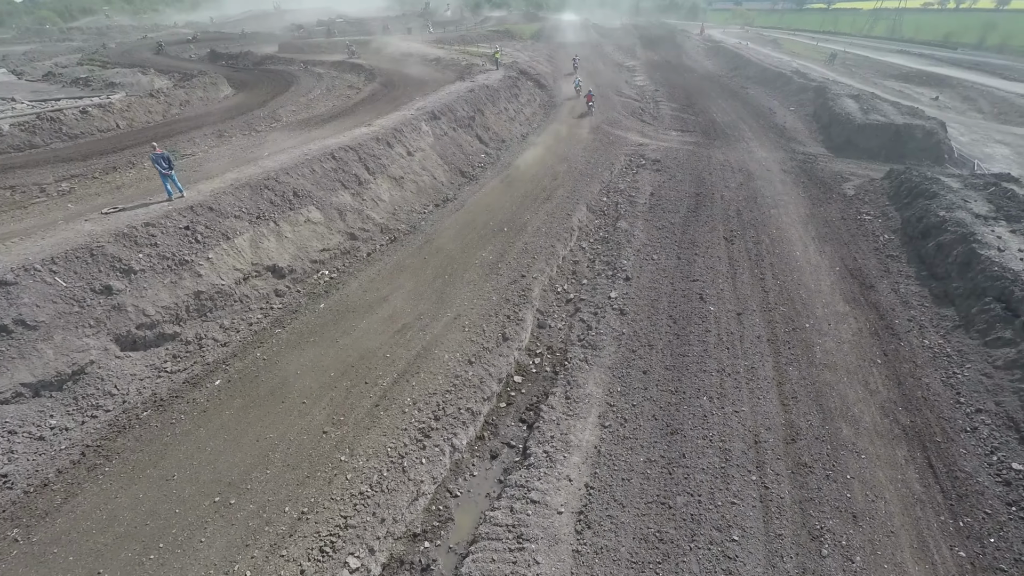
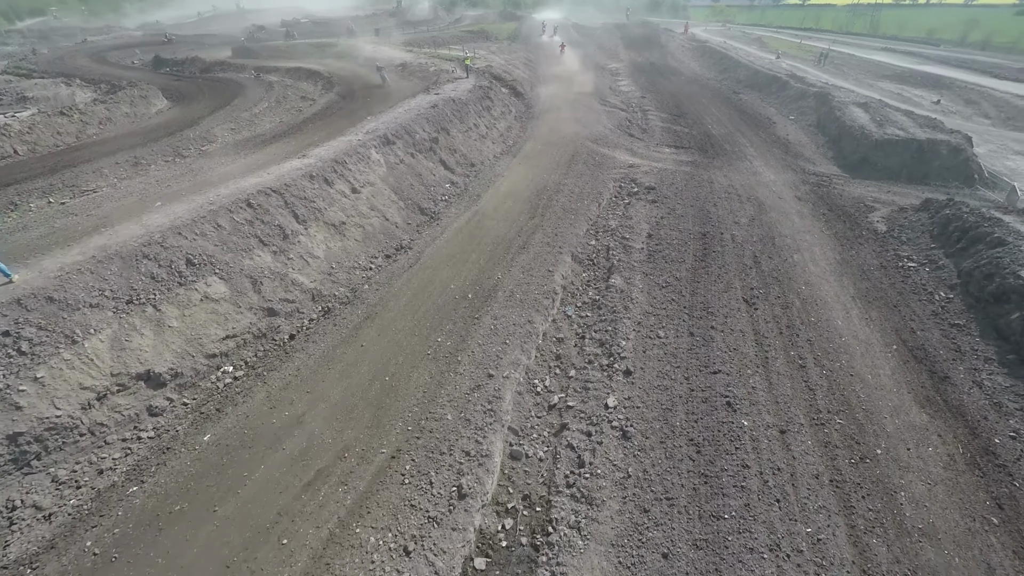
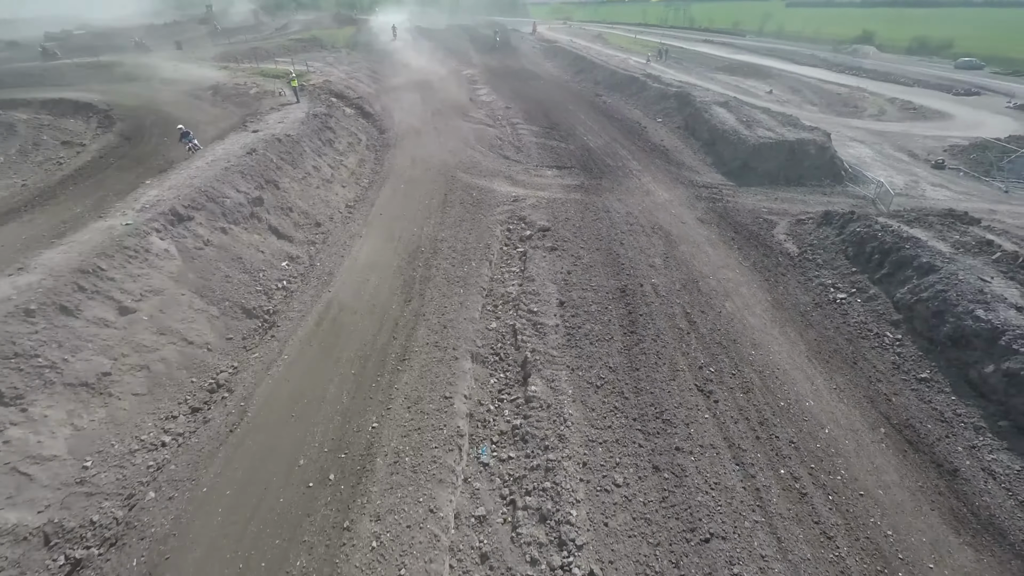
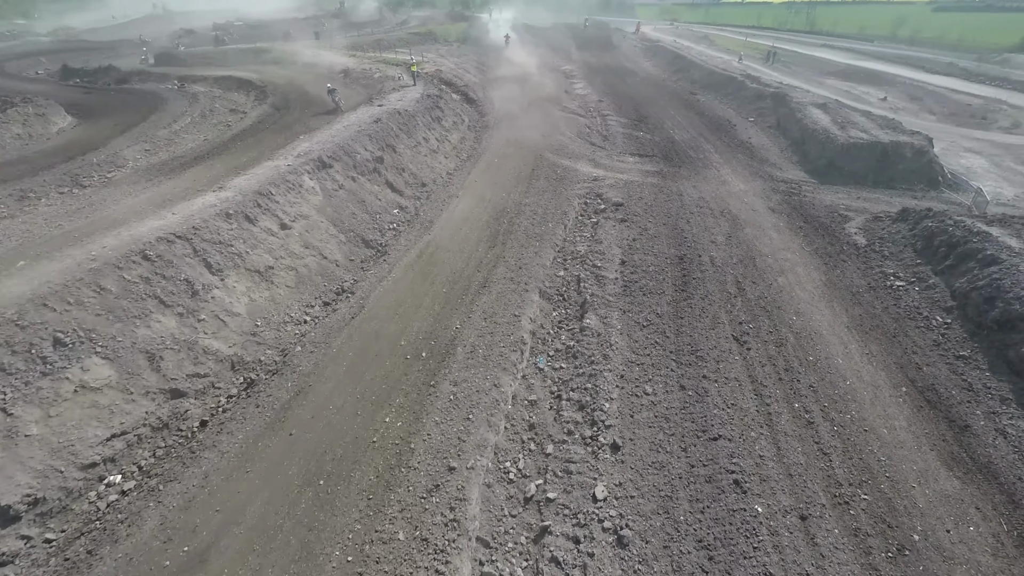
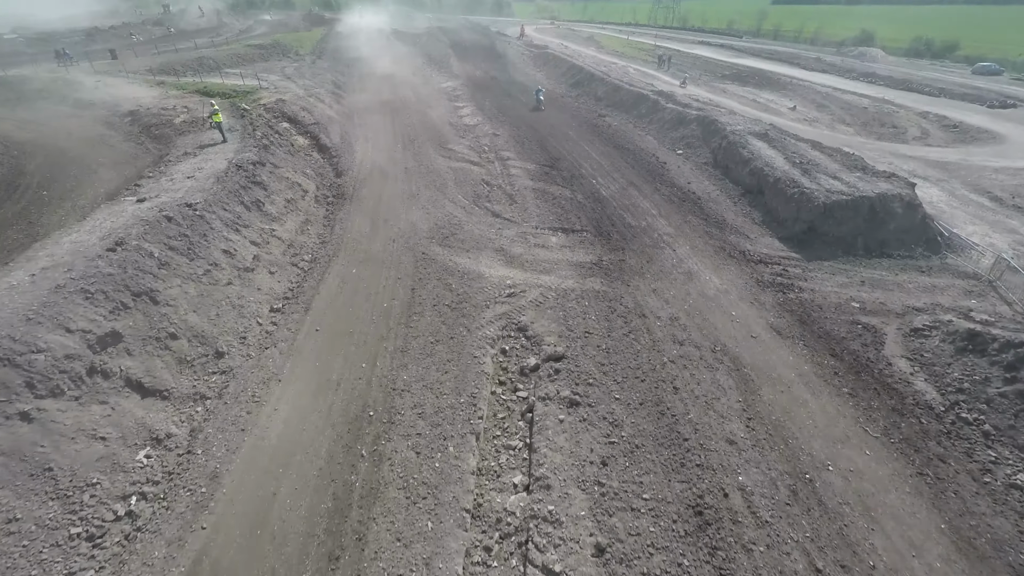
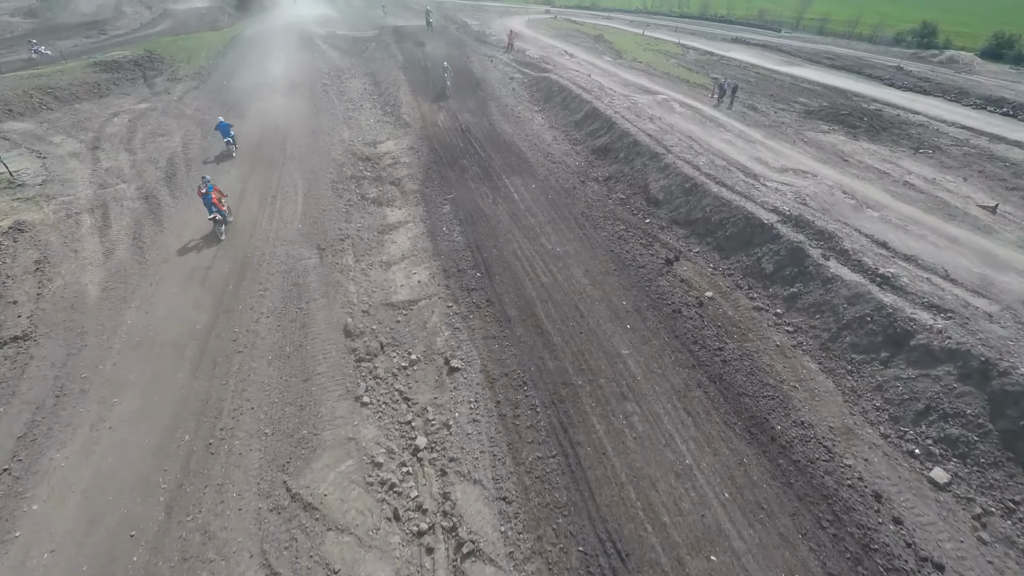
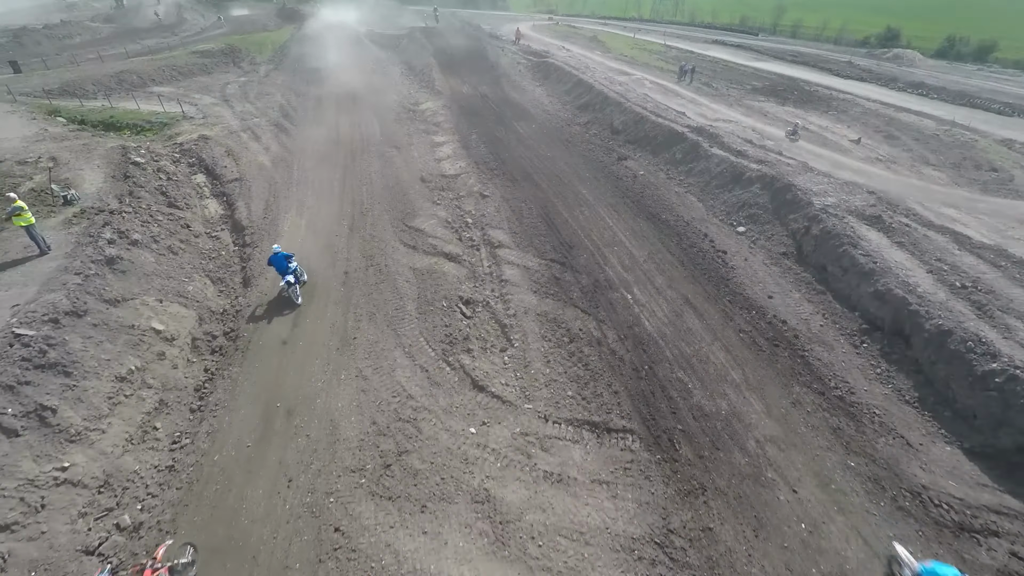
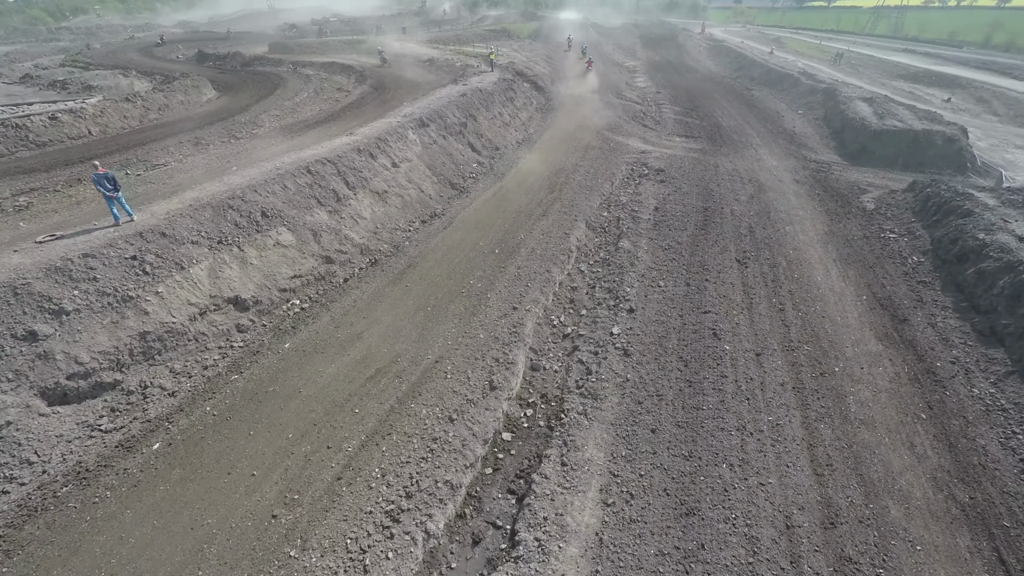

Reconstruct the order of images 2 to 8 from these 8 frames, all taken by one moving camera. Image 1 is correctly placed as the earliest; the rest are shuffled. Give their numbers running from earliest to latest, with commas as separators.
8, 2, 4, 3, 5, 7, 6
